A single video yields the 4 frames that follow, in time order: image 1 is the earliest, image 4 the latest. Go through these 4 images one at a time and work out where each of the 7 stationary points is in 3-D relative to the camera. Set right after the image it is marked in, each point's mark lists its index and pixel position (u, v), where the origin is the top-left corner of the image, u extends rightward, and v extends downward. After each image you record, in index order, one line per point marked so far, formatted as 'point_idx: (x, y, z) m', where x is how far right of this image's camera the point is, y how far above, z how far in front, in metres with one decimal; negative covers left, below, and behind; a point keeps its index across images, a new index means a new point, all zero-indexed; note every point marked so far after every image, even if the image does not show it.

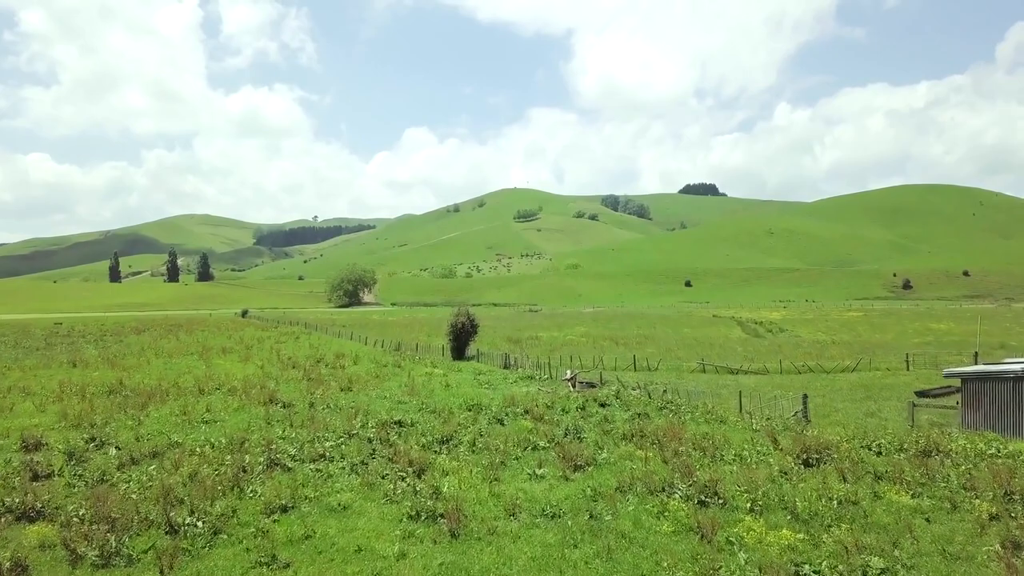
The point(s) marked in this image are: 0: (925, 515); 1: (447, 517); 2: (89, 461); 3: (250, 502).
0: (+7.9, -4.4, +14.1) m
1: (-1.3, -4.5, +14.4) m
2: (-11.0, -4.5, +19.0) m
3: (-5.4, -4.4, +15.1) m
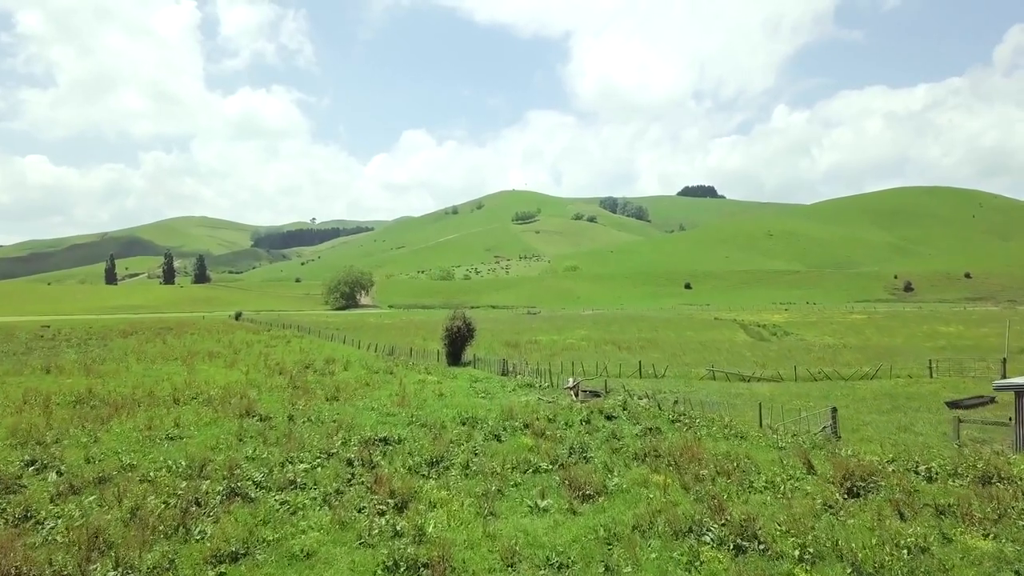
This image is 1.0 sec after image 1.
0: (+7.9, -4.4, +11.6) m
1: (-1.3, -4.5, +11.8) m
2: (-11.0, -4.5, +16.5) m
3: (-5.4, -4.4, +12.6) m
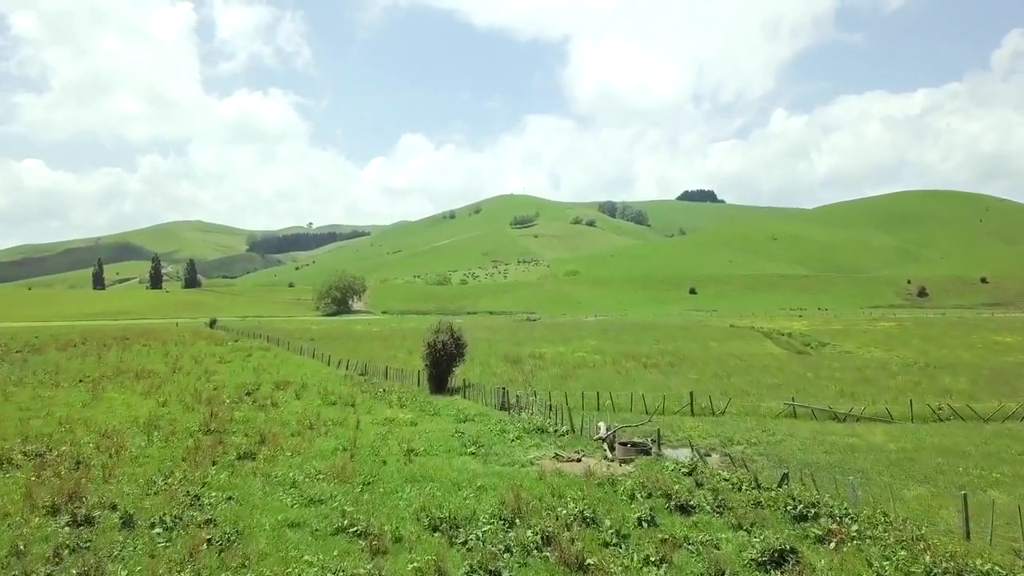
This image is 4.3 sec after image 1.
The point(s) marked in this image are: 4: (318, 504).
0: (+8.1, -4.3, -0.2) m
1: (-1.1, -4.4, 0.0) m
2: (-10.8, -4.5, +4.7) m
3: (-5.2, -4.4, +0.8) m
4: (-4.6, -5.0, +17.3) m
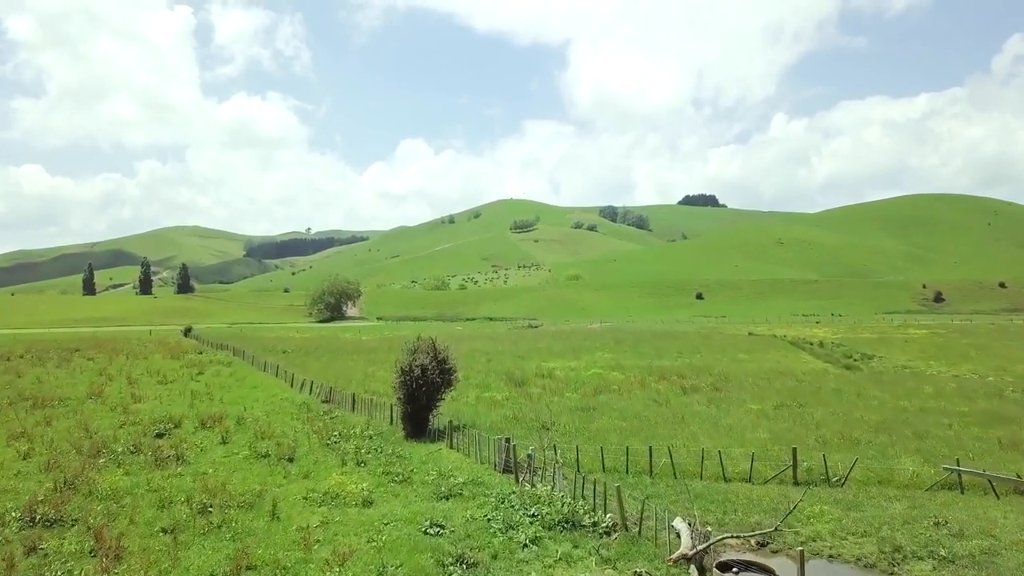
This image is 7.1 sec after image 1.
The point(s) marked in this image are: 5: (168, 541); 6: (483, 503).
0: (+8.4, -4.1, -11.0) m
1: (-0.8, -4.2, -10.8) m
2: (-10.5, -4.3, -6.2) m
3: (-4.9, -4.2, -10.0) m
4: (-4.4, -5.0, +6.5) m
5: (-7.4, -5.5, +16.2) m
6: (-0.7, -5.3, +18.5) m
